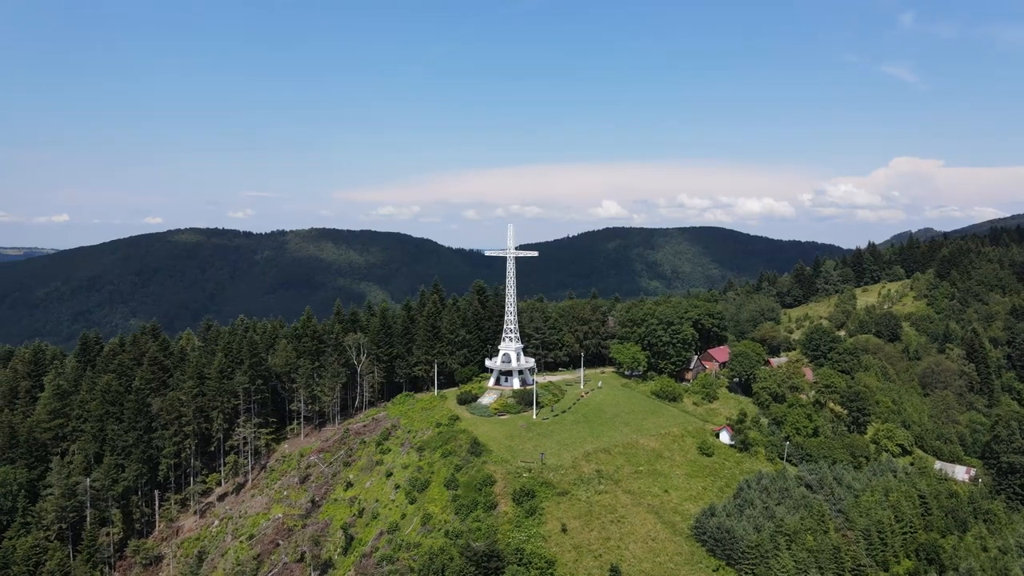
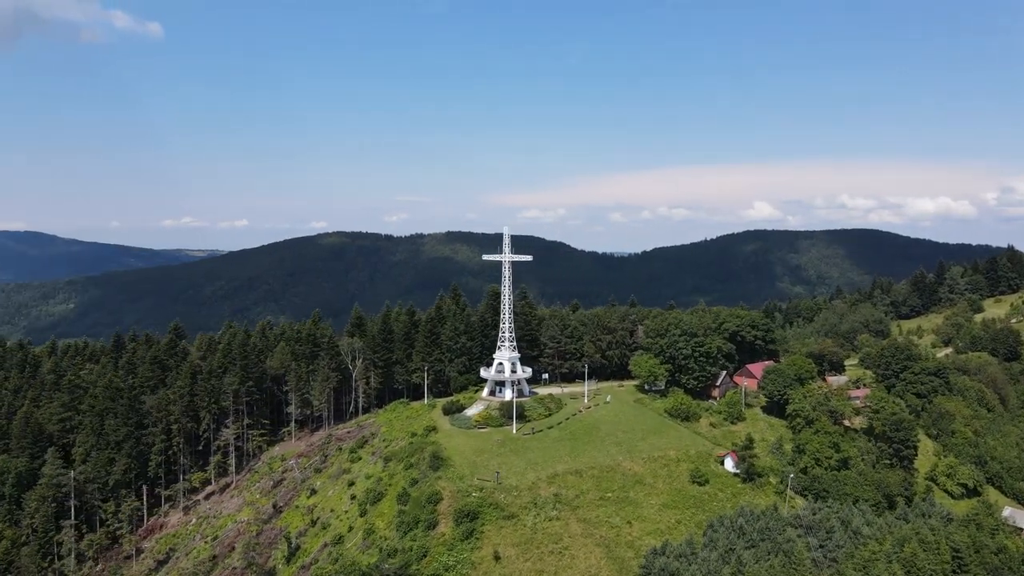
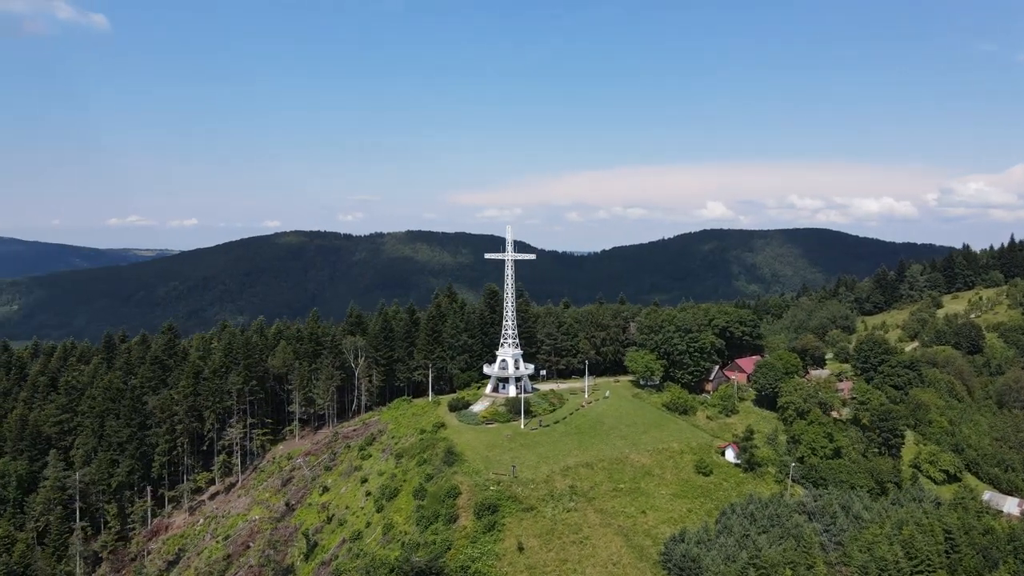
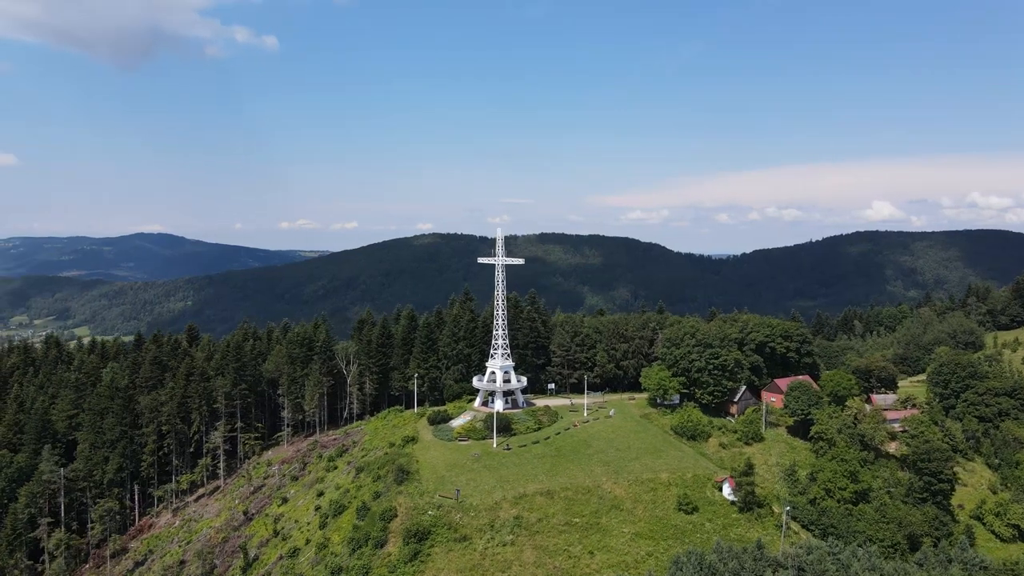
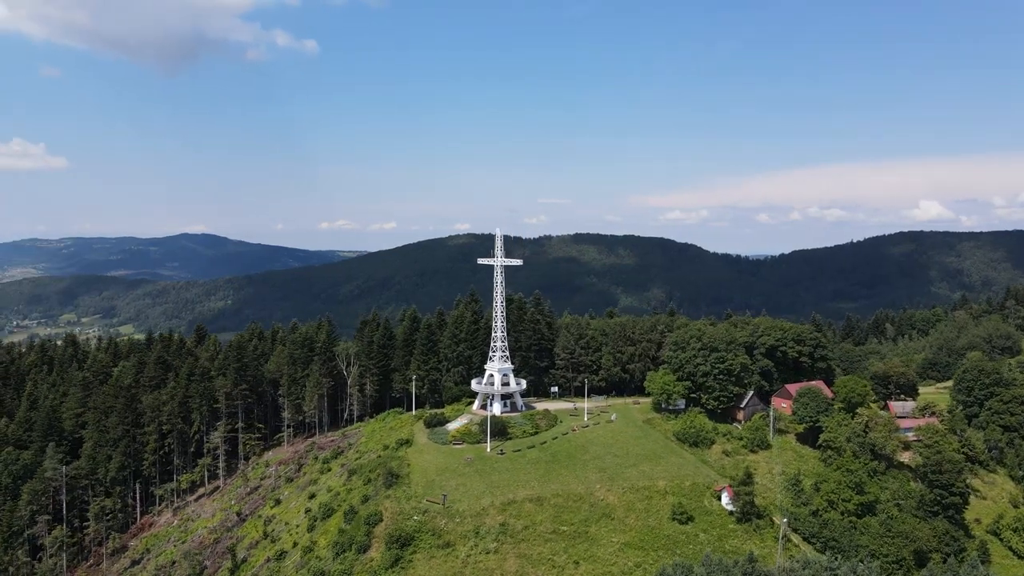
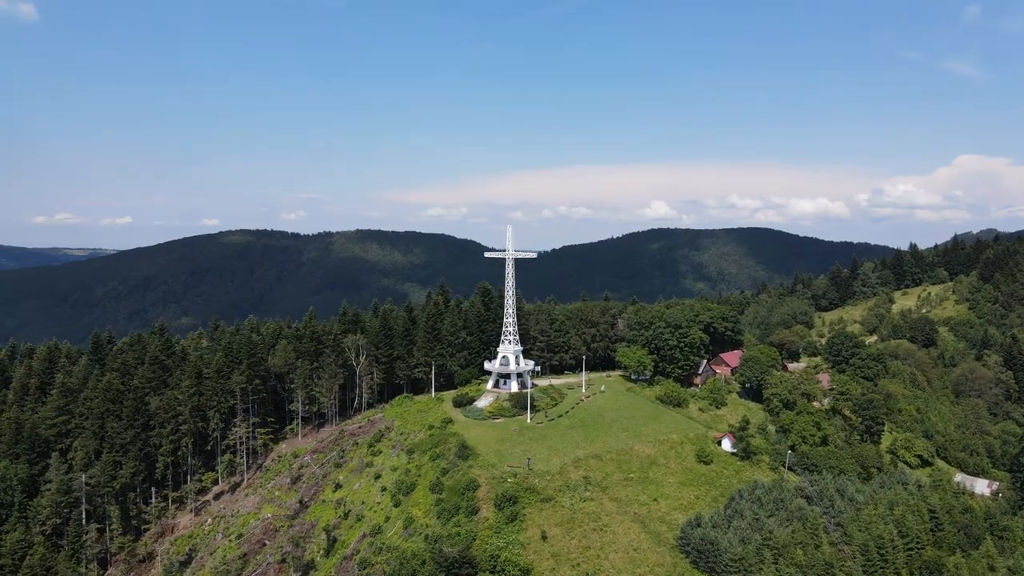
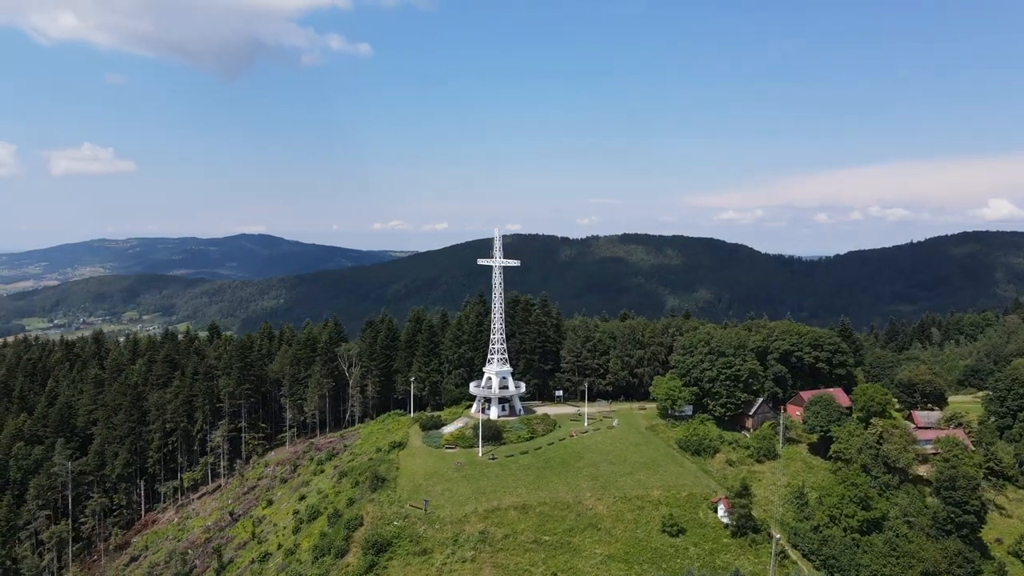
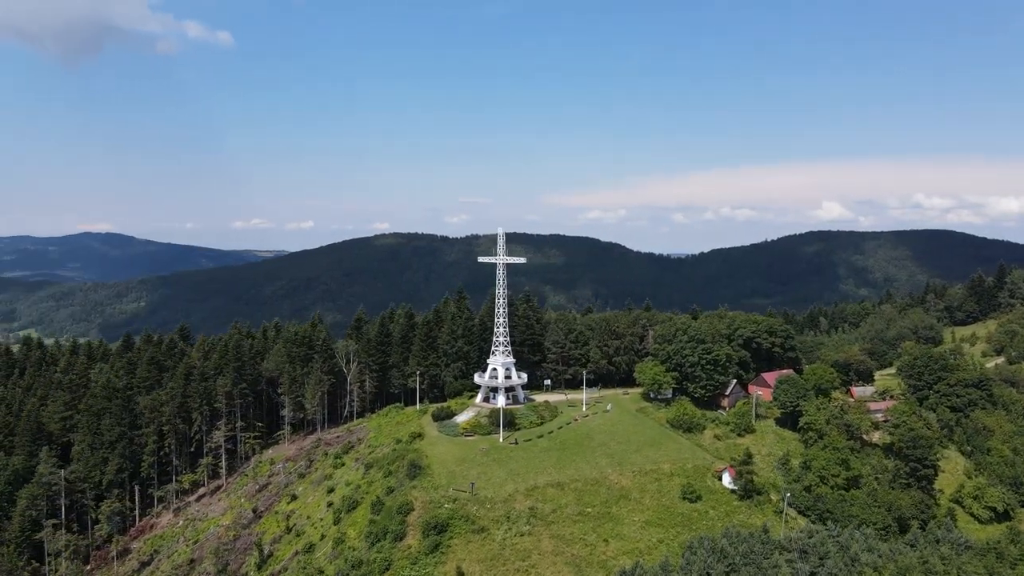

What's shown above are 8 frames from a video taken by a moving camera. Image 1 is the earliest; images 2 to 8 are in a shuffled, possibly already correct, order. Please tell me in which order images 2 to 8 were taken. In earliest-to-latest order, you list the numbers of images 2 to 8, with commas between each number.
6, 3, 2, 8, 4, 5, 7
